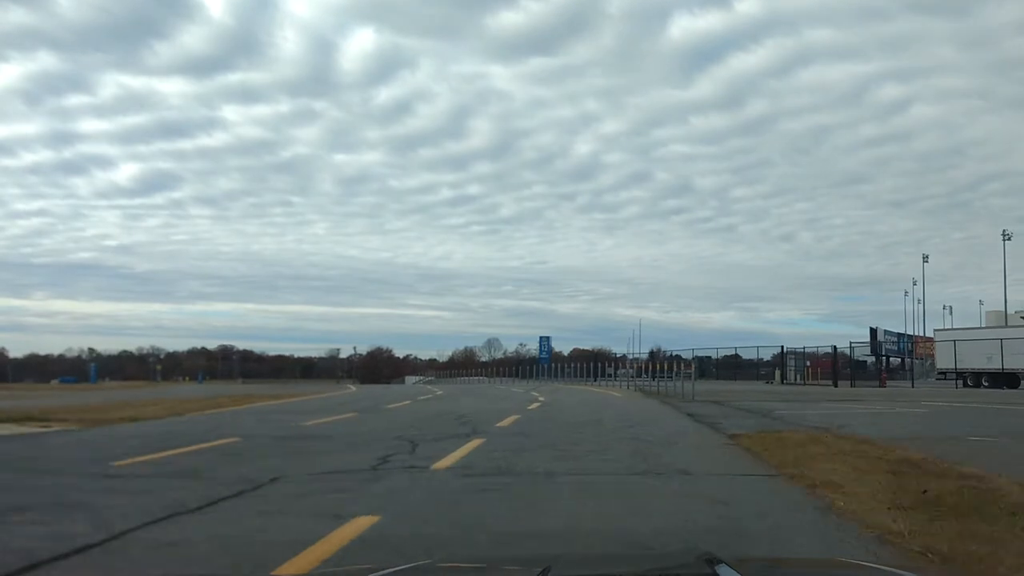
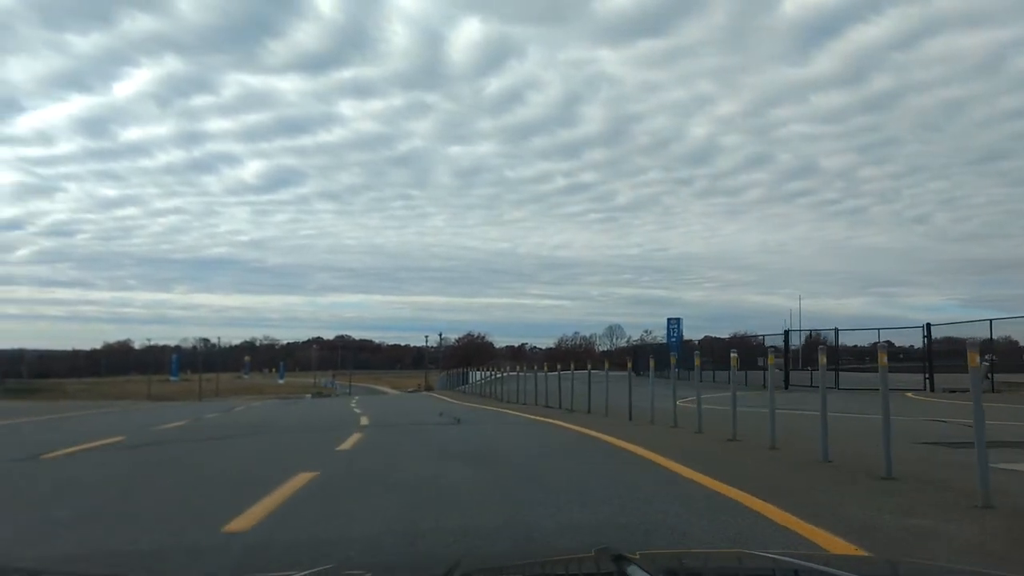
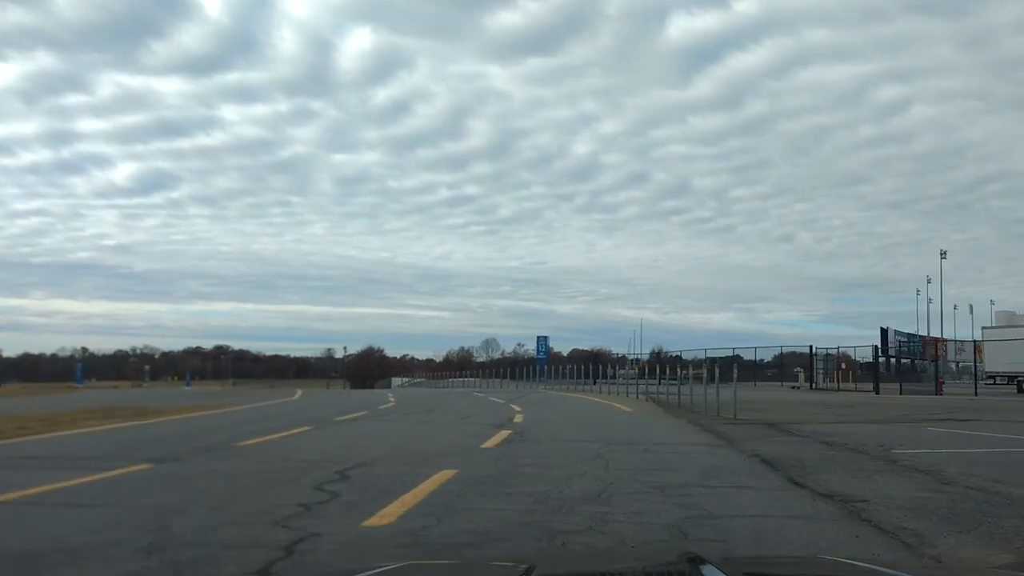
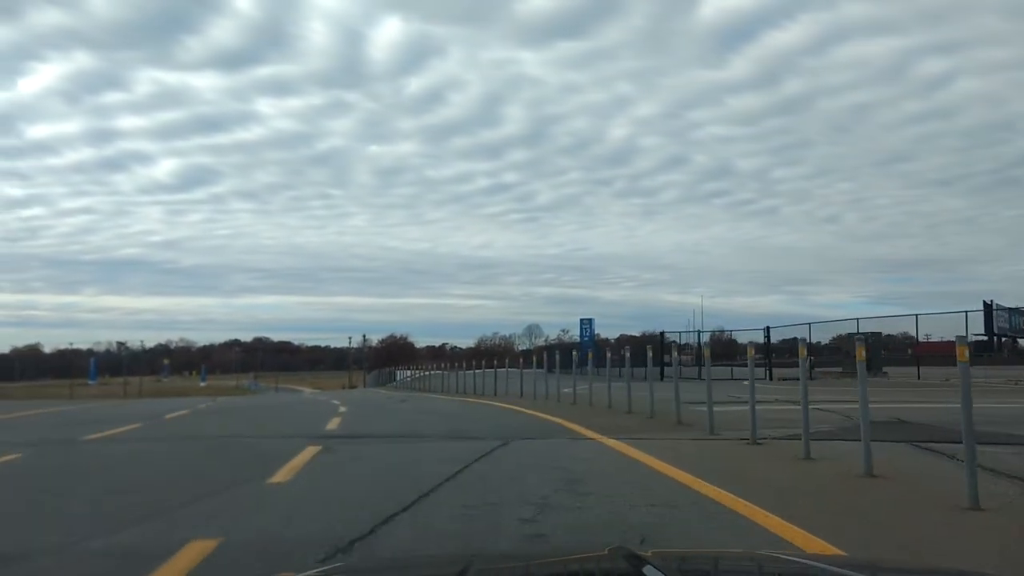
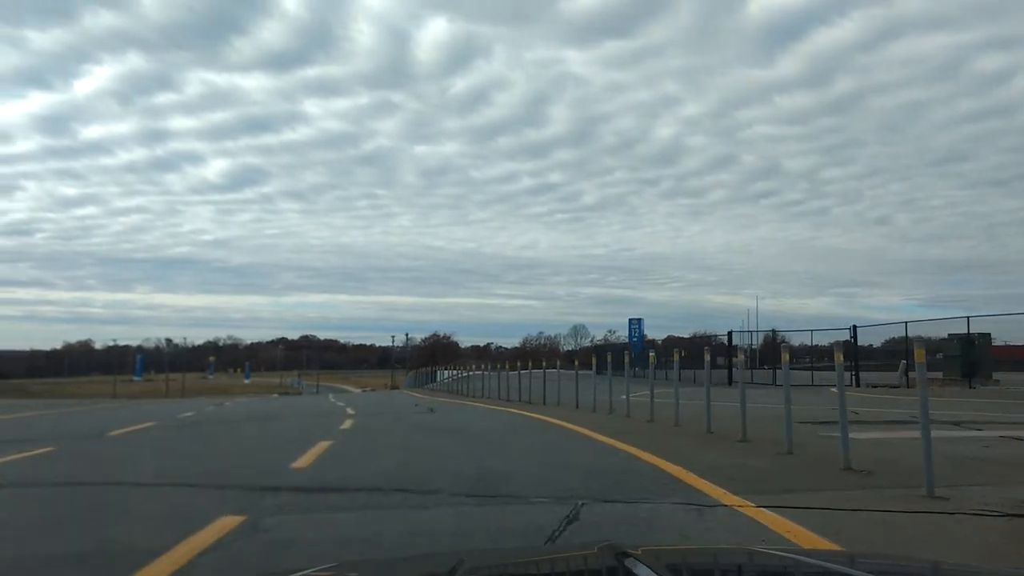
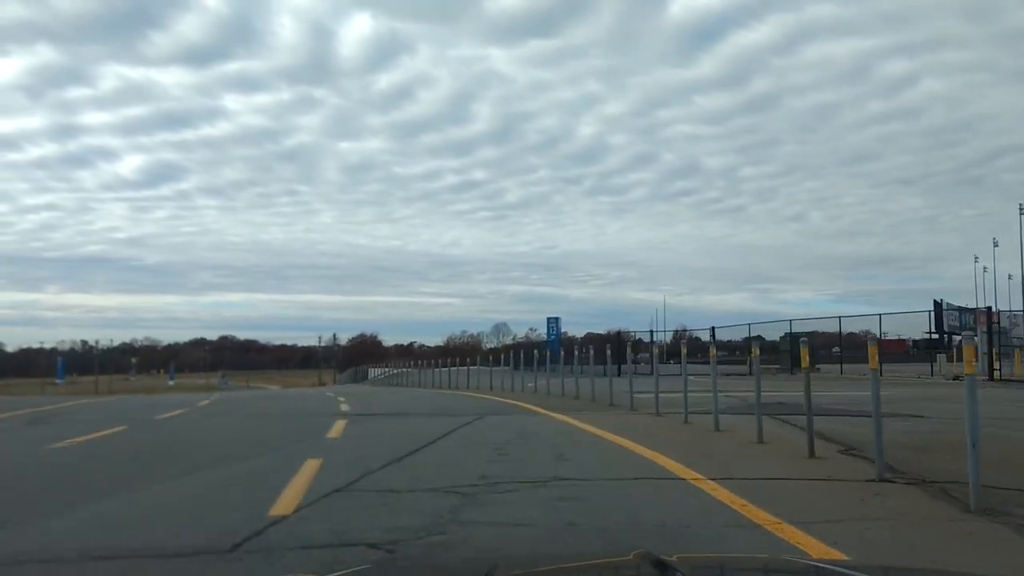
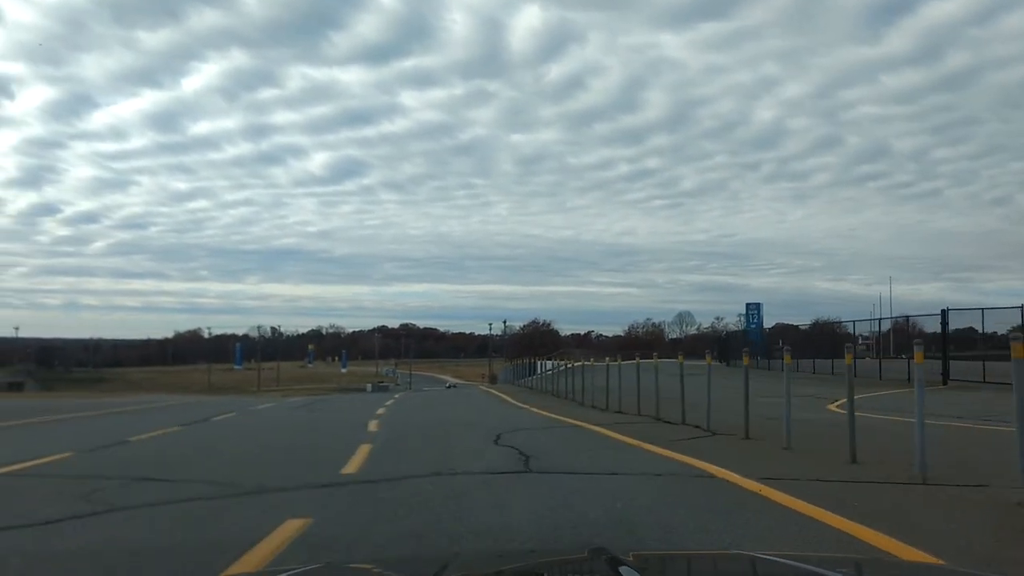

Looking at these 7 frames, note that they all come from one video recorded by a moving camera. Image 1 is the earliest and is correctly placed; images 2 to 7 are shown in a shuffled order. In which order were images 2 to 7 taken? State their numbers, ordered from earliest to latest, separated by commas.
3, 6, 4, 5, 2, 7
